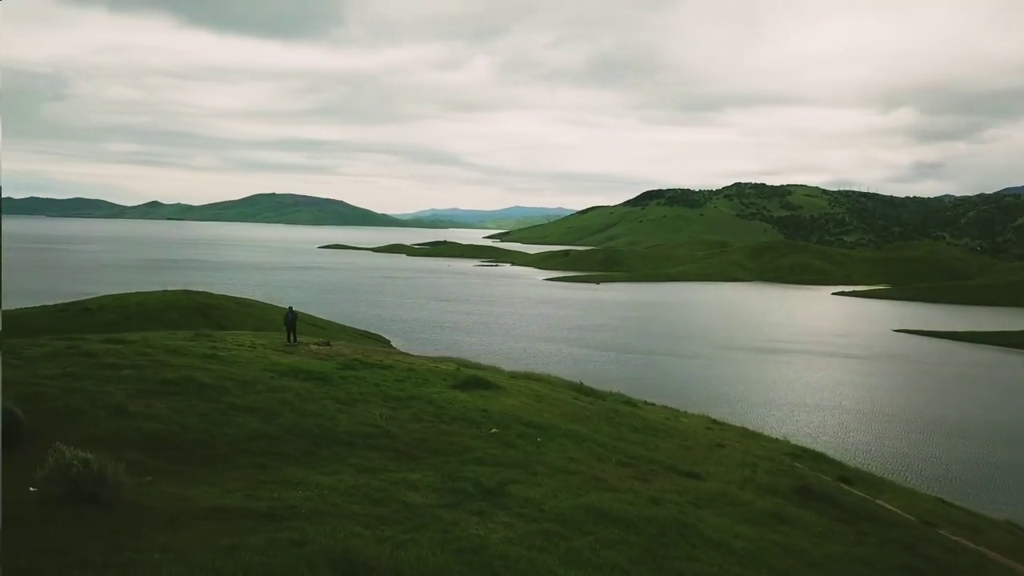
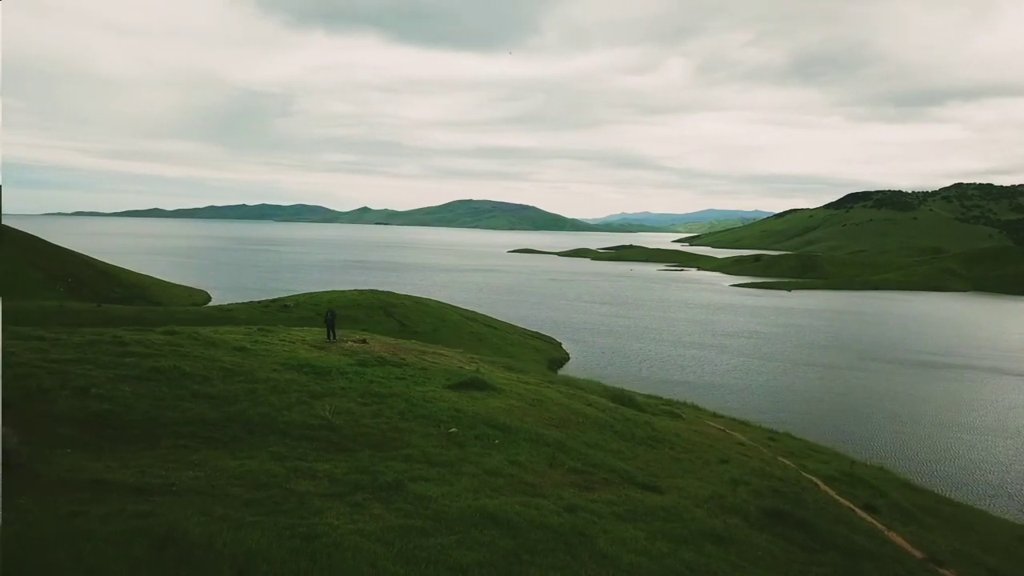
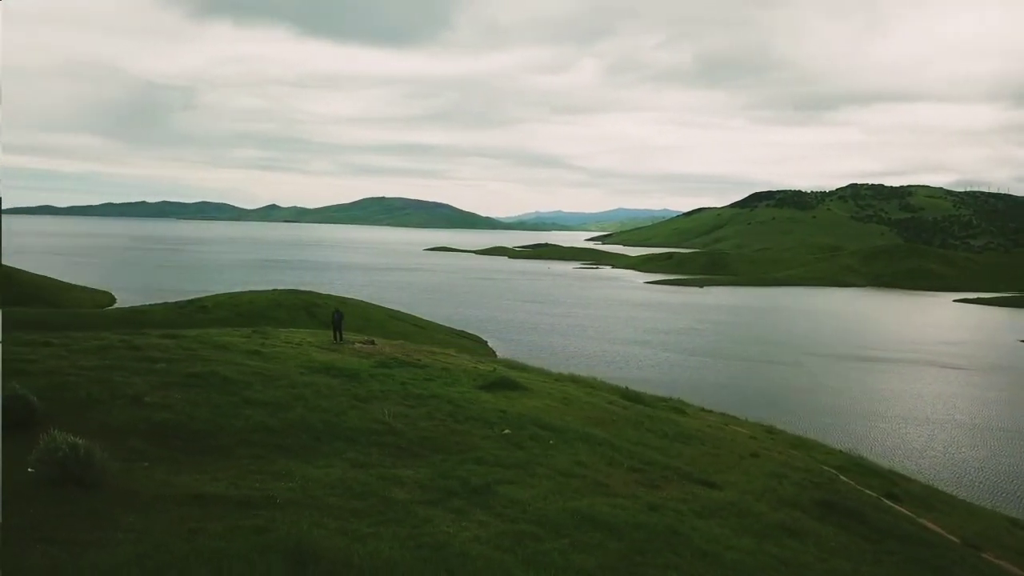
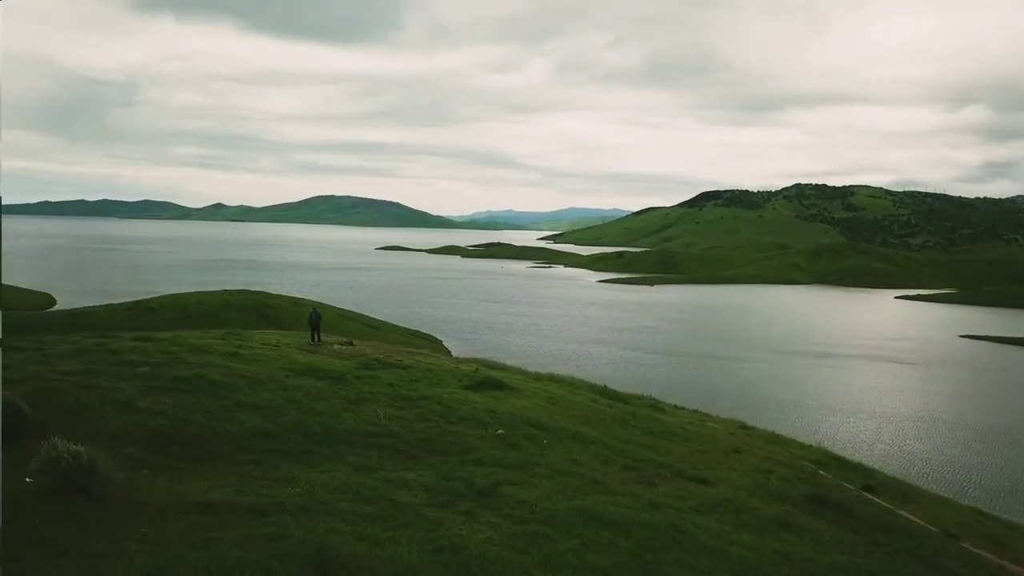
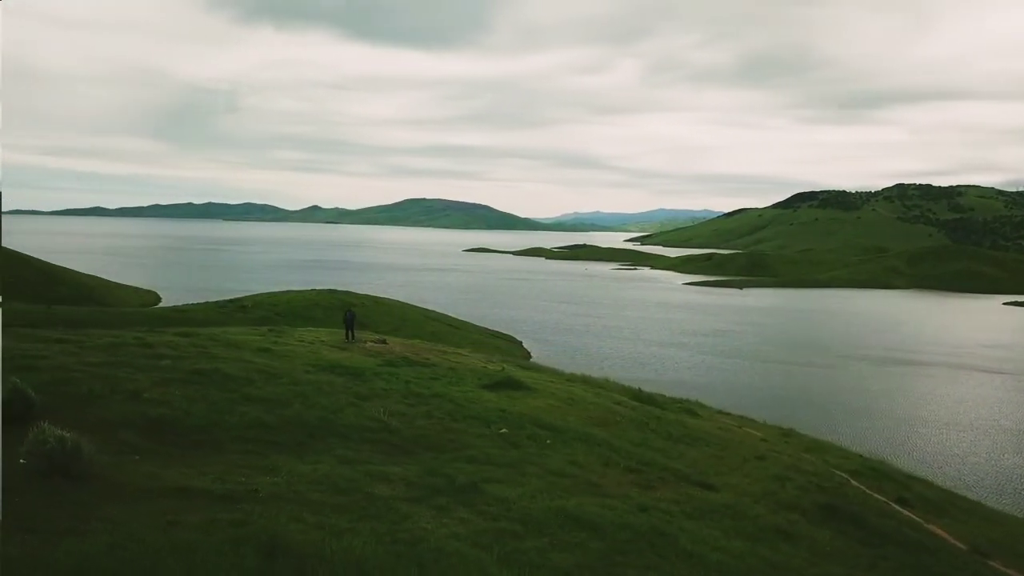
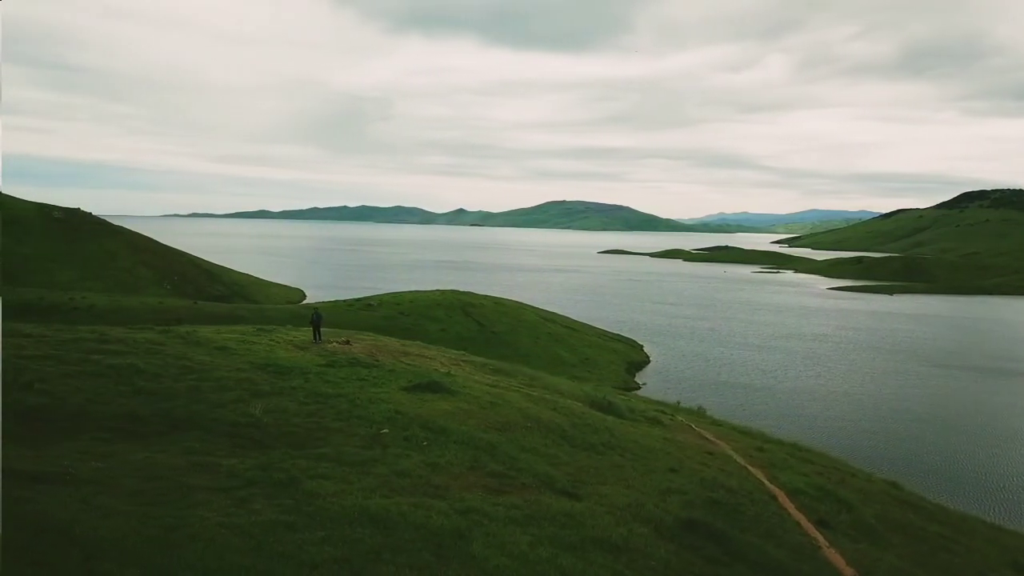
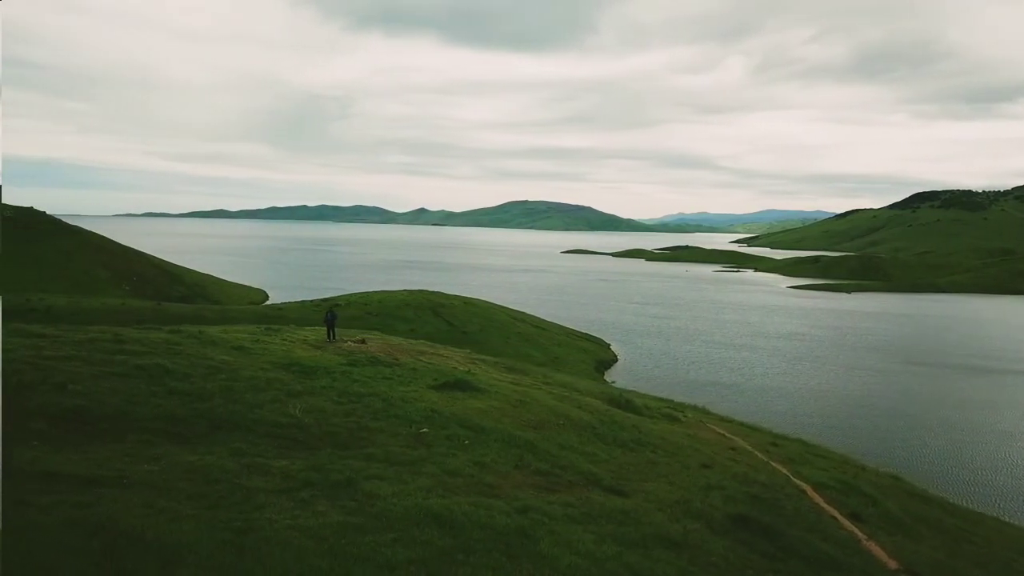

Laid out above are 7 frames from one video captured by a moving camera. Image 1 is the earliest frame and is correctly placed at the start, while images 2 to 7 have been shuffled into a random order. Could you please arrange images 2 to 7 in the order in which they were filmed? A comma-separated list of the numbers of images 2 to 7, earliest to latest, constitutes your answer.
4, 3, 5, 2, 7, 6
